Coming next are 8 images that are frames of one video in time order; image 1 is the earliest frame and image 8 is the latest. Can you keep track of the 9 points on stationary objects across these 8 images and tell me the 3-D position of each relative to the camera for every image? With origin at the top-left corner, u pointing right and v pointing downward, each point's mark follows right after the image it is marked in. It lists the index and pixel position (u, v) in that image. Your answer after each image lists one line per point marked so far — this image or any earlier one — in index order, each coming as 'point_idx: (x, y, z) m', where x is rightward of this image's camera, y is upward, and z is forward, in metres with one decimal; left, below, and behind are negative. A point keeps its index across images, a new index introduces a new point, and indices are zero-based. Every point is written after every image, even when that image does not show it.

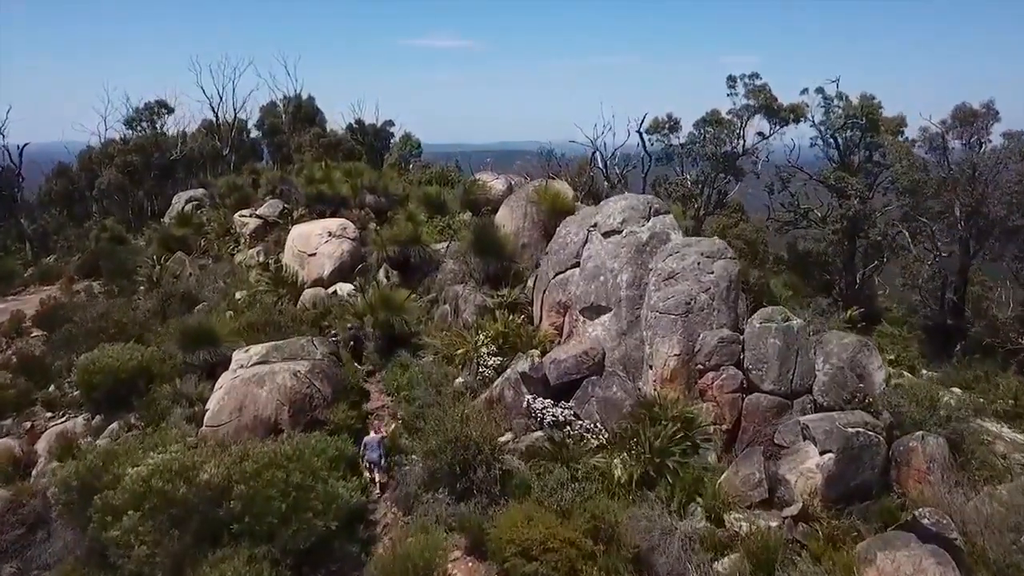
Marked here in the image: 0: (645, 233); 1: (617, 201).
0: (+1.8, +0.7, +11.3) m
1: (+1.5, +1.3, +11.9) m
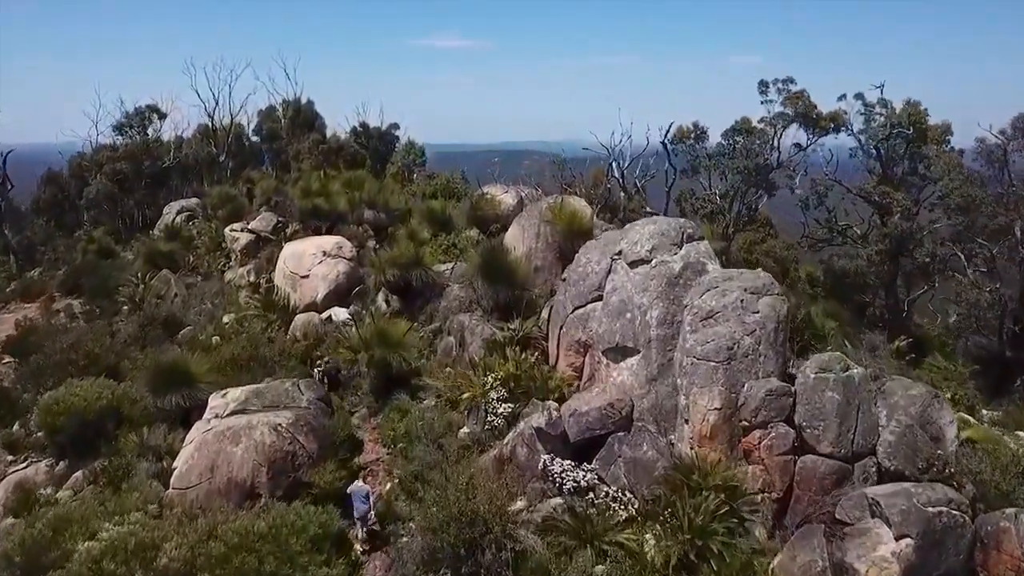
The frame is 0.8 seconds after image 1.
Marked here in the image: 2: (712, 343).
0: (+2.0, +0.3, +9.9) m
1: (+1.7, +0.8, +10.5) m
2: (+2.1, -0.6, +9.0) m
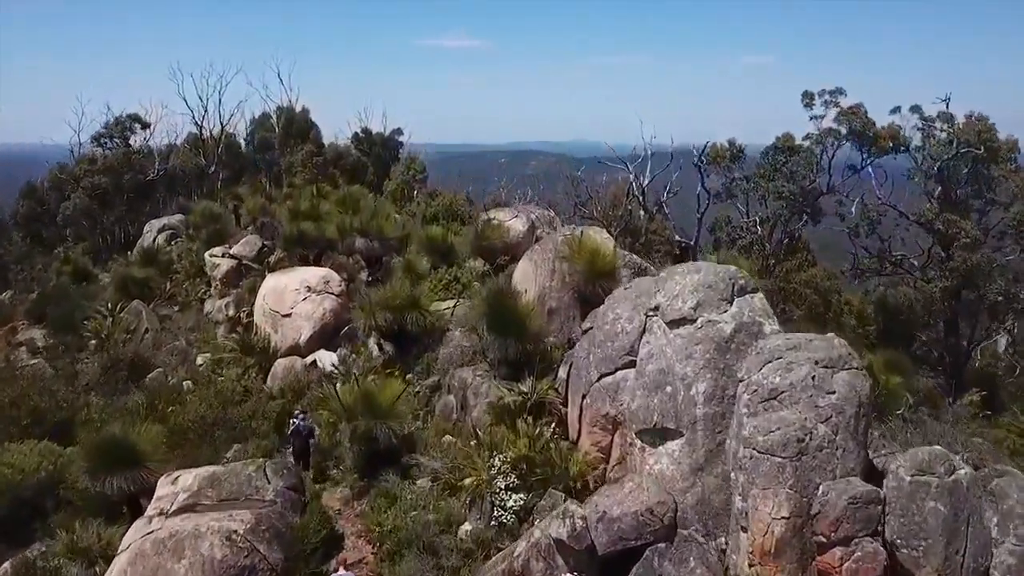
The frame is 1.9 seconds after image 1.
0: (+2.1, -0.4, +8.1) m
1: (+1.8, +0.2, +8.6) m
2: (+2.3, -1.2, +7.1) m
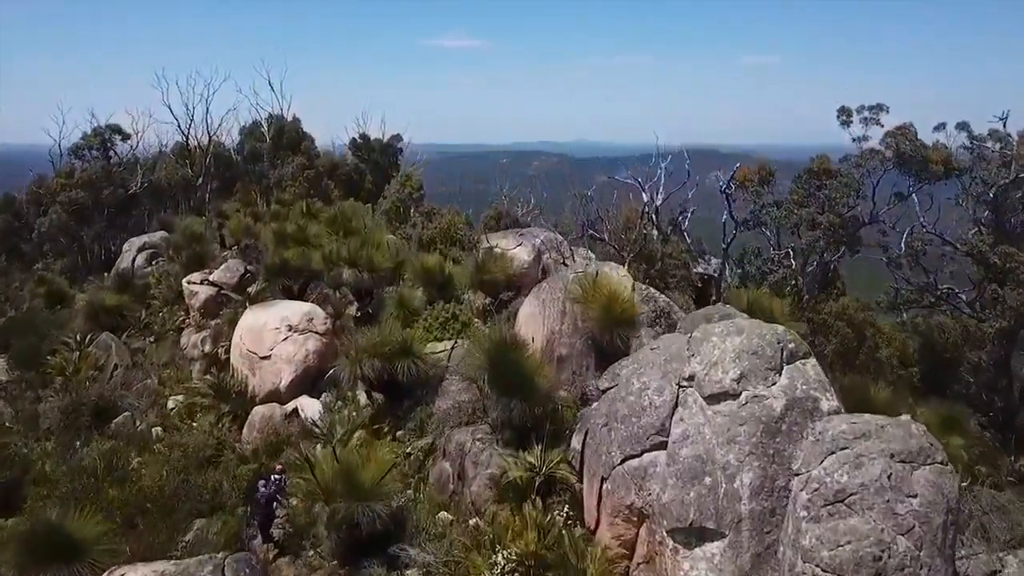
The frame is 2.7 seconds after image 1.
0: (+2.1, -0.9, +6.7) m
1: (+1.9, -0.4, +7.3) m
2: (+2.3, -1.8, +5.8) m
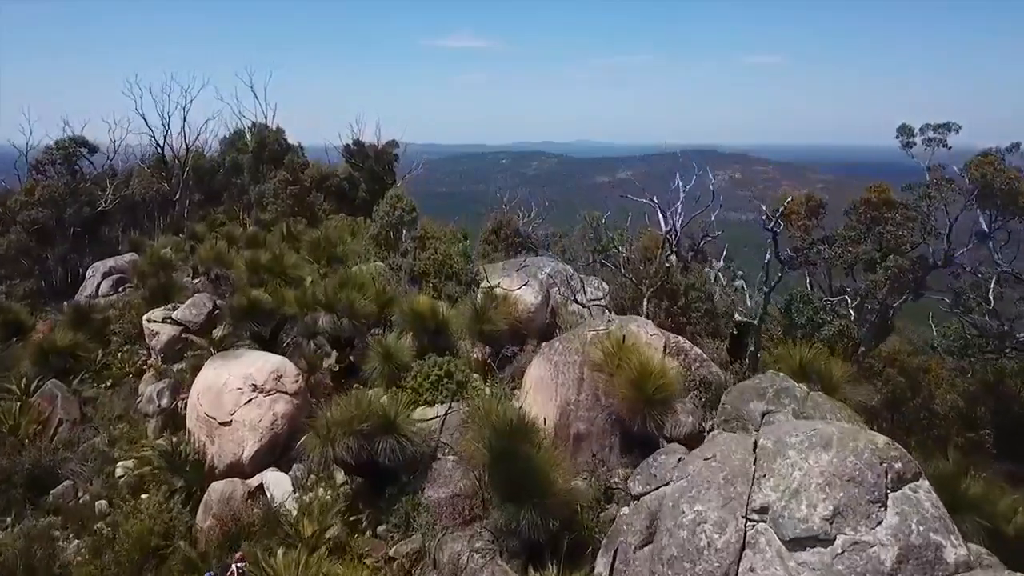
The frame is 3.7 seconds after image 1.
0: (+2.2, -1.5, +4.9) m
1: (+1.9, -1.0, +5.4) m
2: (+2.4, -2.4, +4.0) m
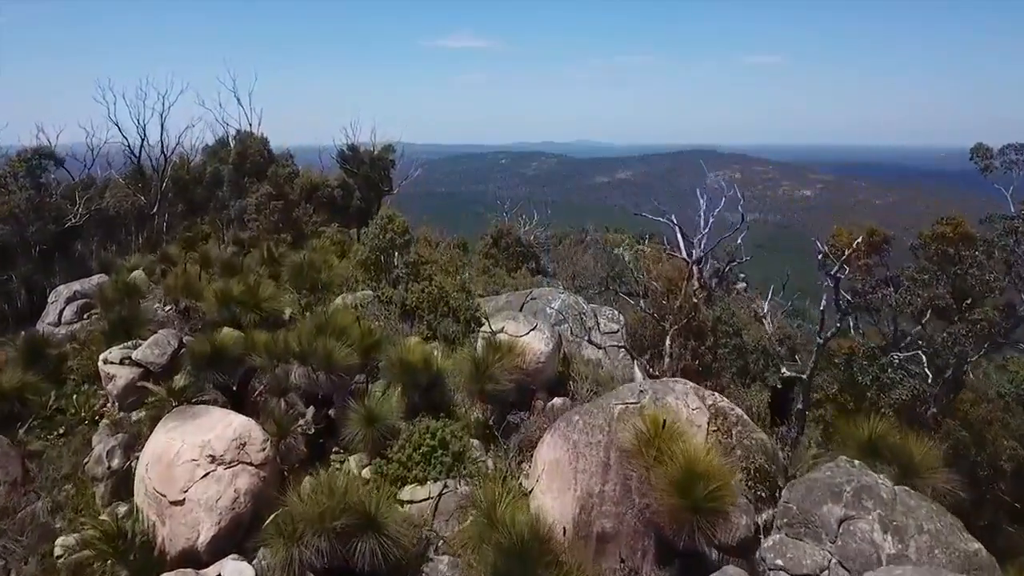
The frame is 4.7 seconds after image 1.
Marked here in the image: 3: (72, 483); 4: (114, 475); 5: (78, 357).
0: (+2.3, -2.1, +3.3) m
1: (+2.0, -1.5, +3.8) m
2: (+2.4, -2.9, +2.3) m
3: (-5.7, -2.5, +10.8) m
4: (-5.0, -2.3, +10.4) m
5: (-7.0, -1.1, +13.6) m
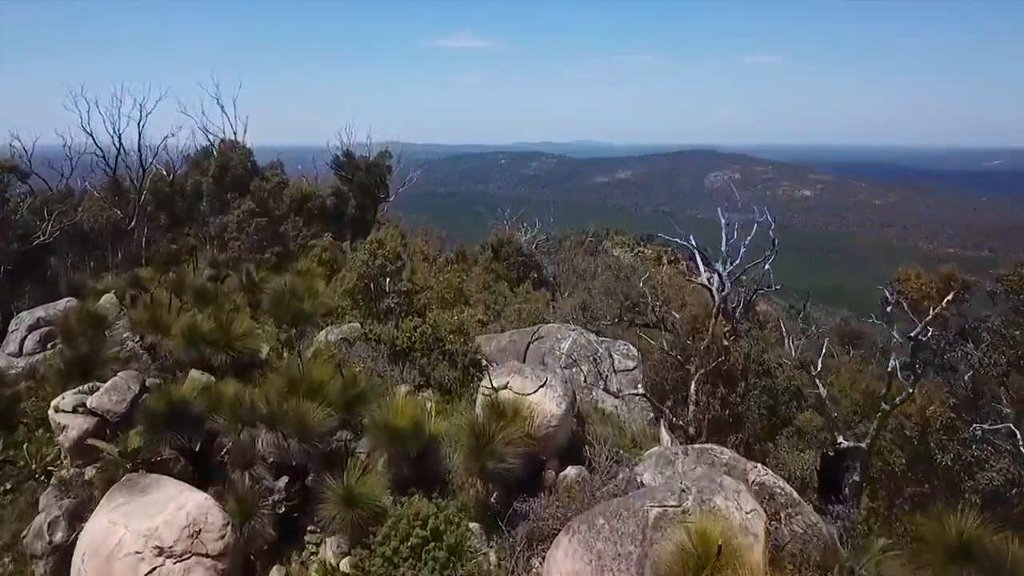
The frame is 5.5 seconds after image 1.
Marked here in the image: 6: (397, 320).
0: (+2.3, -2.5, +1.9) m
1: (+2.1, -2.0, +2.4) m
2: (+2.5, -3.4, +0.9) m
3: (-5.6, -3.0, +9.4) m
4: (-4.9, -2.8, +9.0) m
5: (-7.0, -1.6, +12.2) m
6: (-1.6, -0.4, +11.8) m
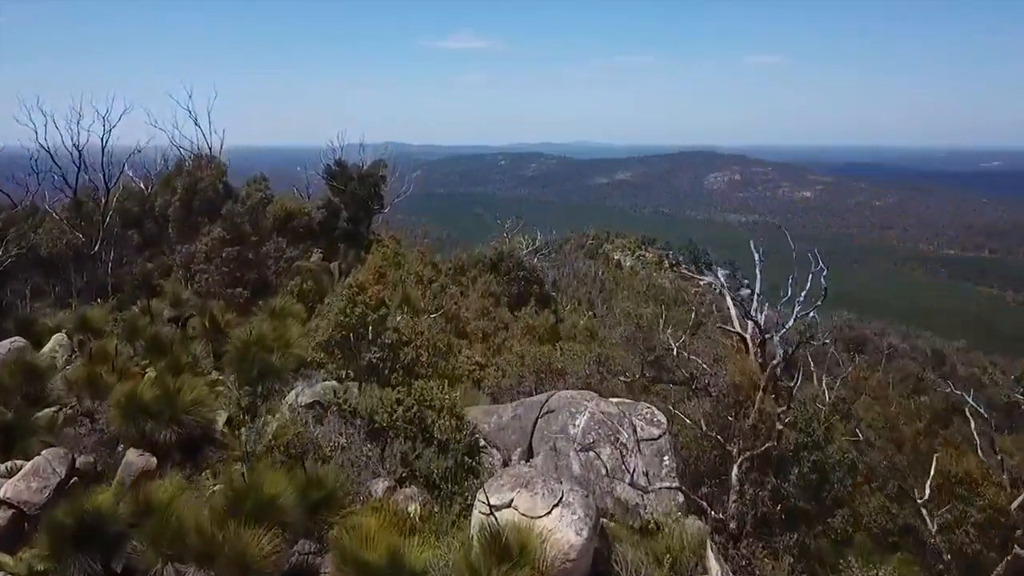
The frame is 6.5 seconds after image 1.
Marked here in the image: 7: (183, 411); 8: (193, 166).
0: (+2.4, -3.2, 0.0) m
1: (+2.1, -2.7, +0.6) m
2: (+2.5, -4.1, -0.9) m
3: (-5.6, -3.7, +7.5) m
4: (-4.9, -3.5, +7.2) m
5: (-6.9, -2.3, +10.3) m
6: (-1.6, -1.0, +9.9) m
7: (-3.7, -1.4, +9.1) m
8: (-7.3, +2.9, +19.0) m
